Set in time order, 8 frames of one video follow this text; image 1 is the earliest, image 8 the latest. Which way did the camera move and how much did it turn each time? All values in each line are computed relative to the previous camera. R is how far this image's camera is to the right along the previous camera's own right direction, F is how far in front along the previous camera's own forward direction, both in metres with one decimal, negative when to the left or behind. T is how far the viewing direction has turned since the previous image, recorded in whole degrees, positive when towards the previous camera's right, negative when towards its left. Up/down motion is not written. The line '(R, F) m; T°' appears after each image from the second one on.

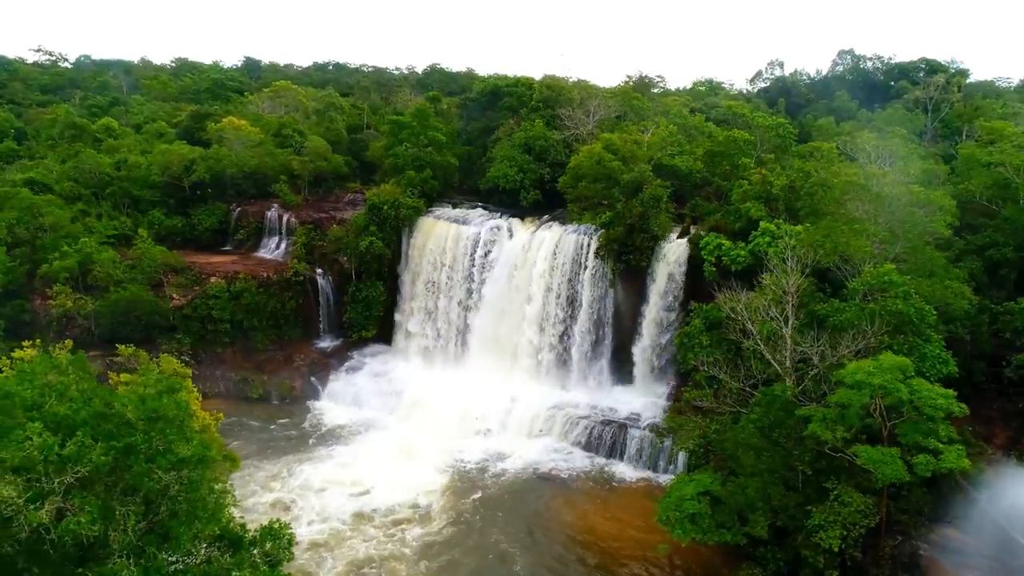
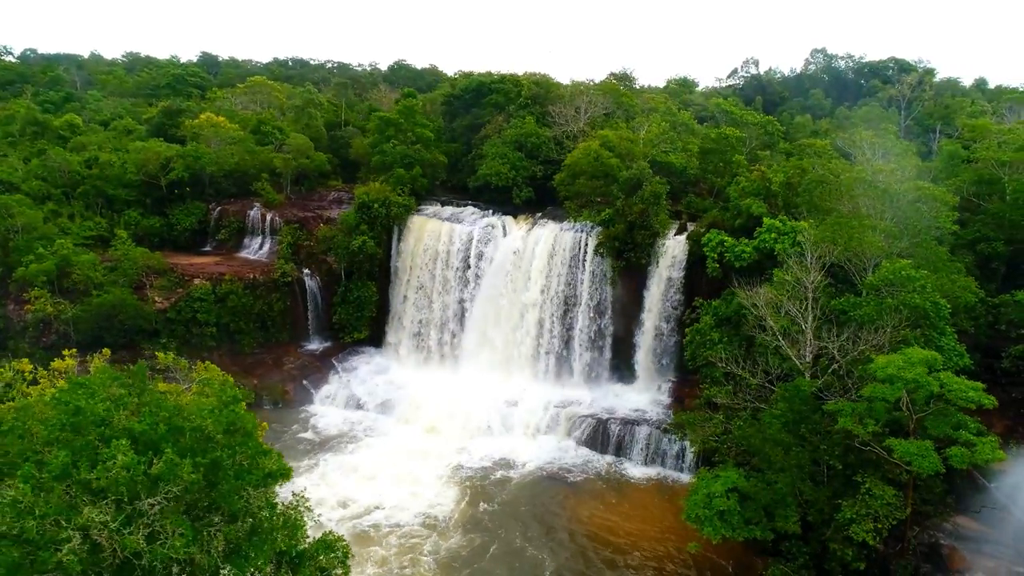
(-1.1, +0.2) m; +3°
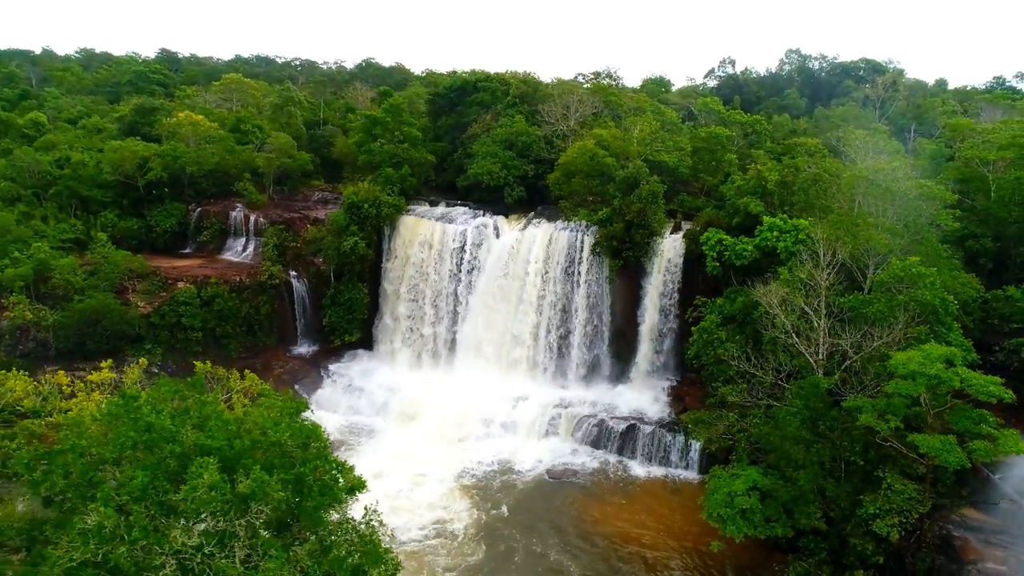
(-0.9, +0.2) m; +3°
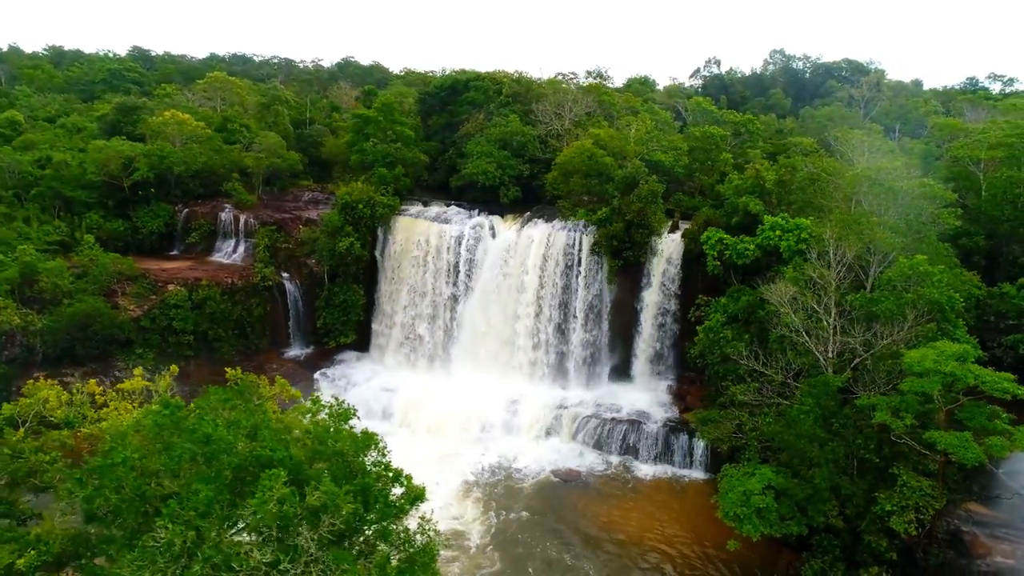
(-0.6, +0.1) m; +2°
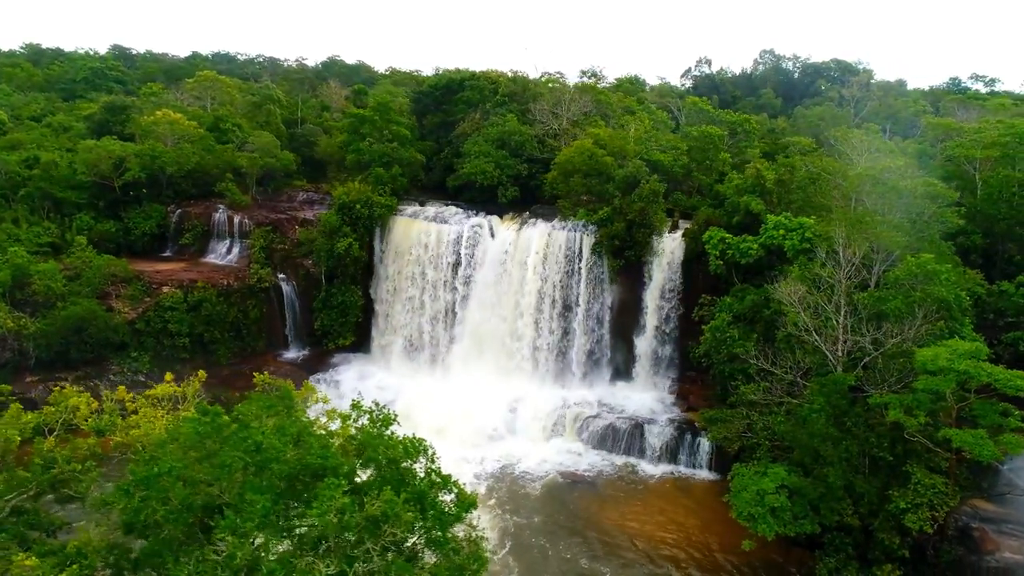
(-0.5, +0.1) m; +1°
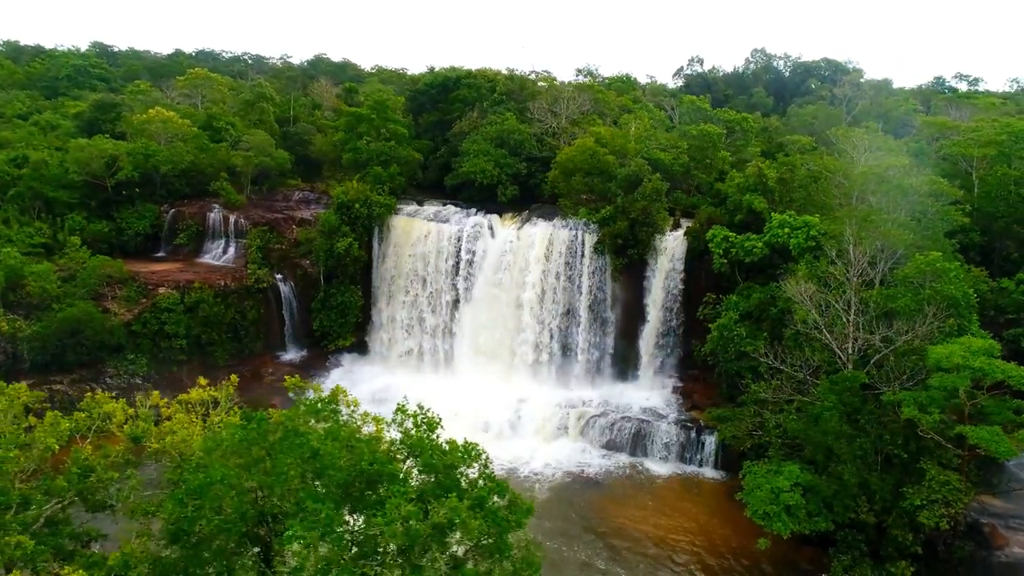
(-0.5, +0.1) m; +1°
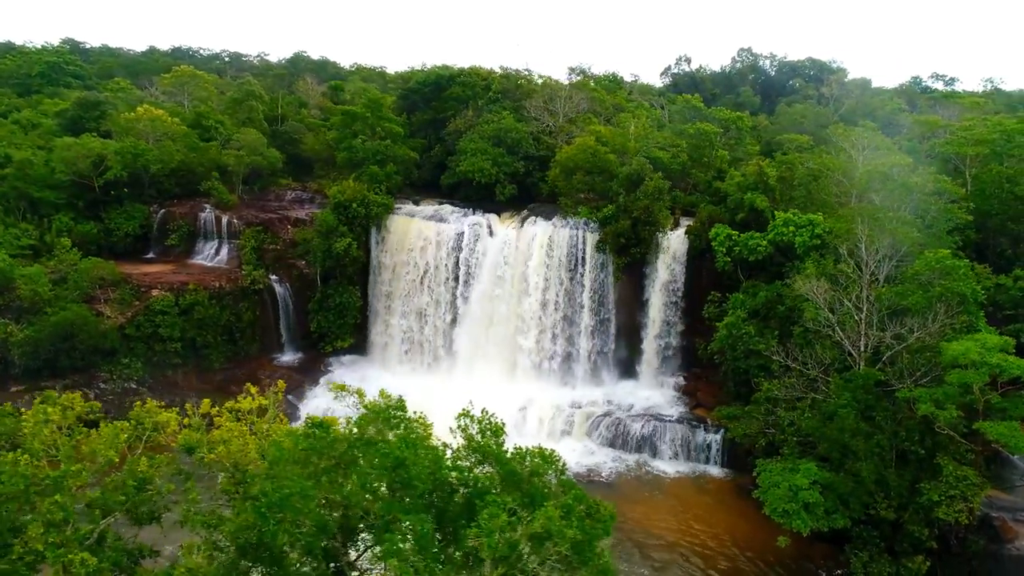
(-0.7, +0.1) m; +2°
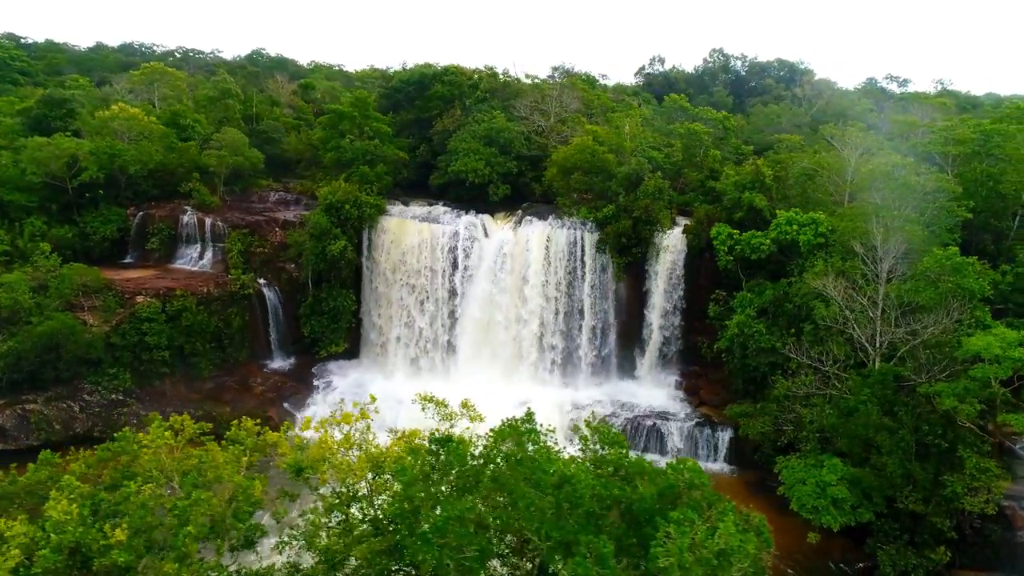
(-1.2, +0.2) m; +3°
